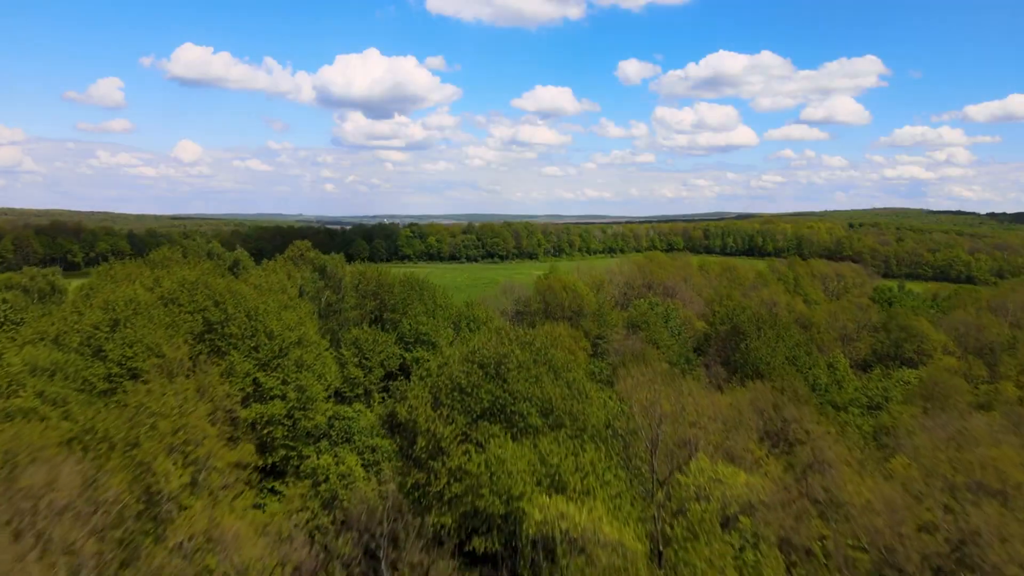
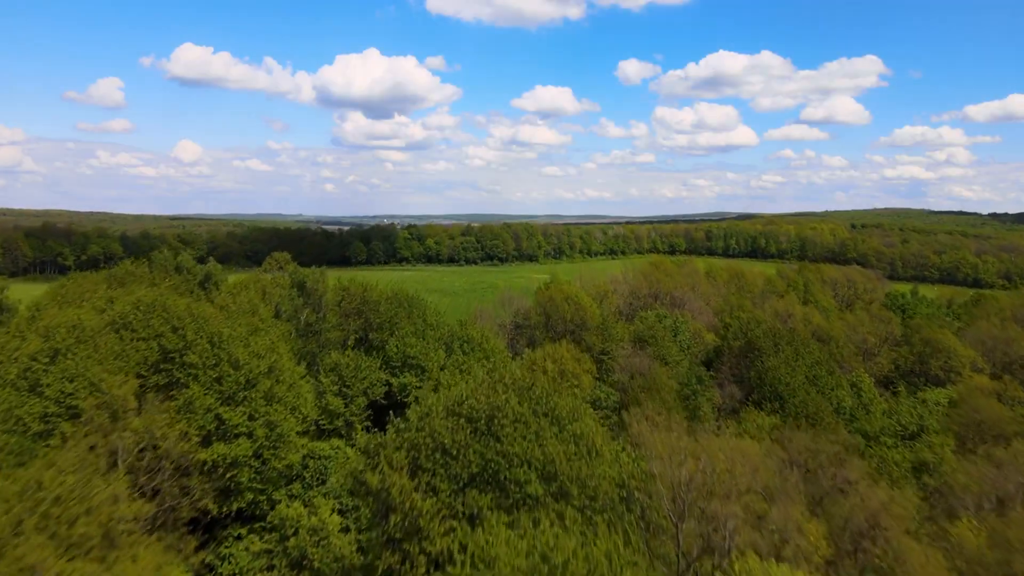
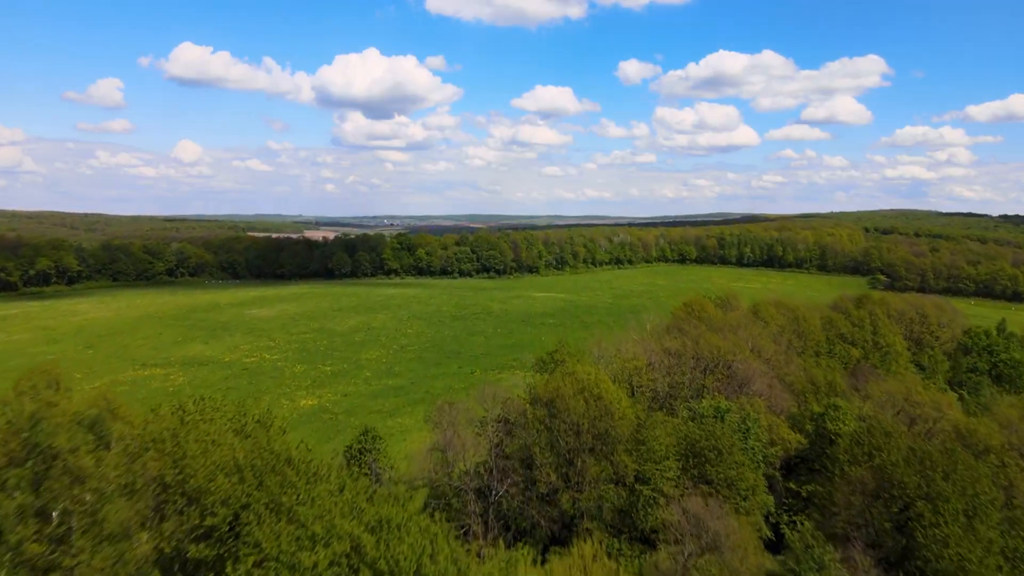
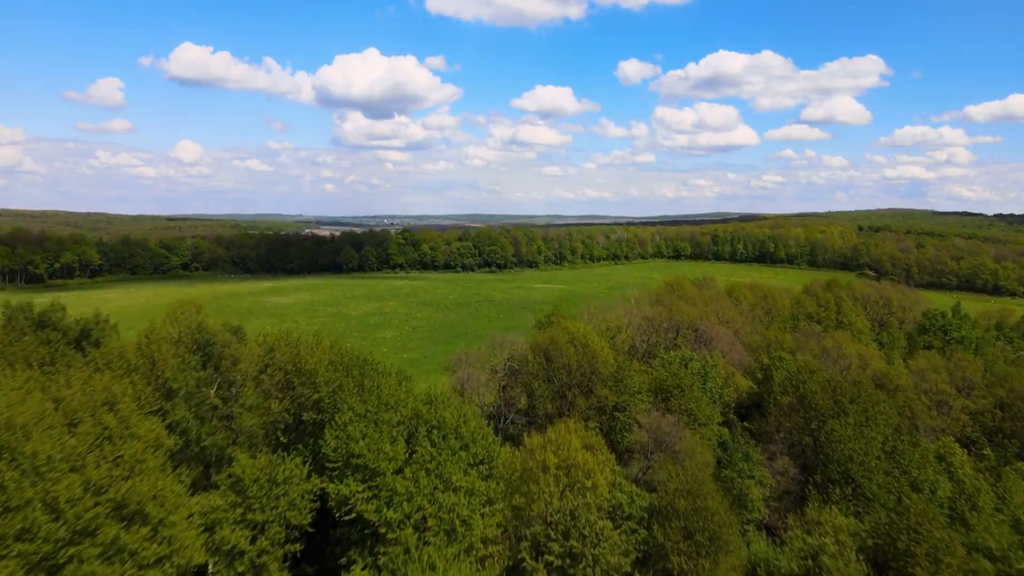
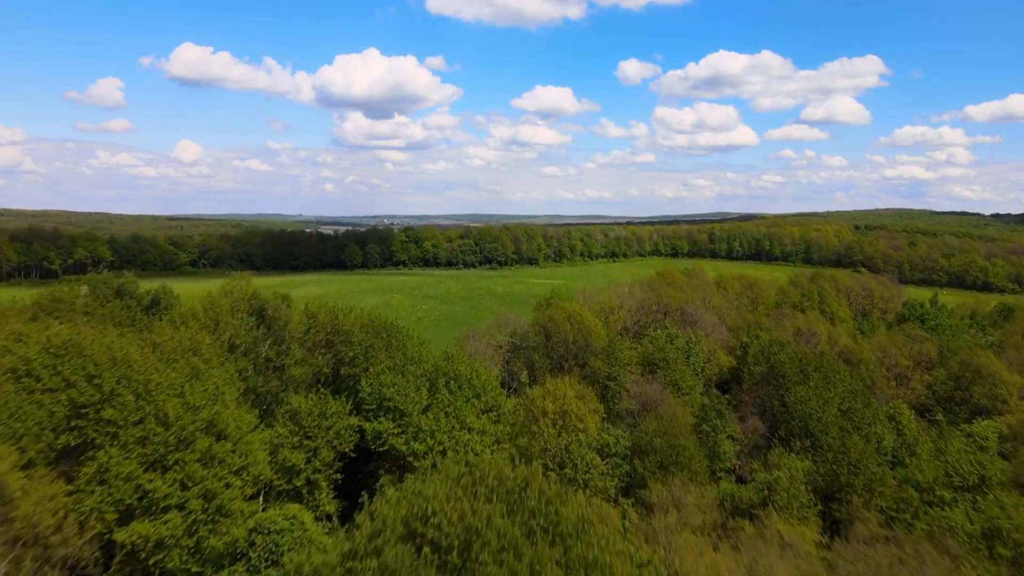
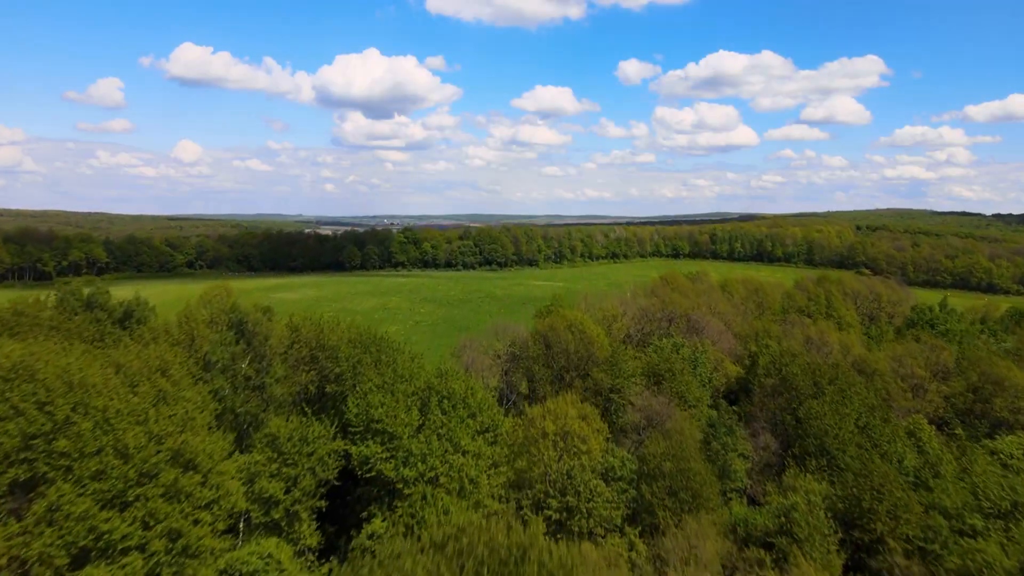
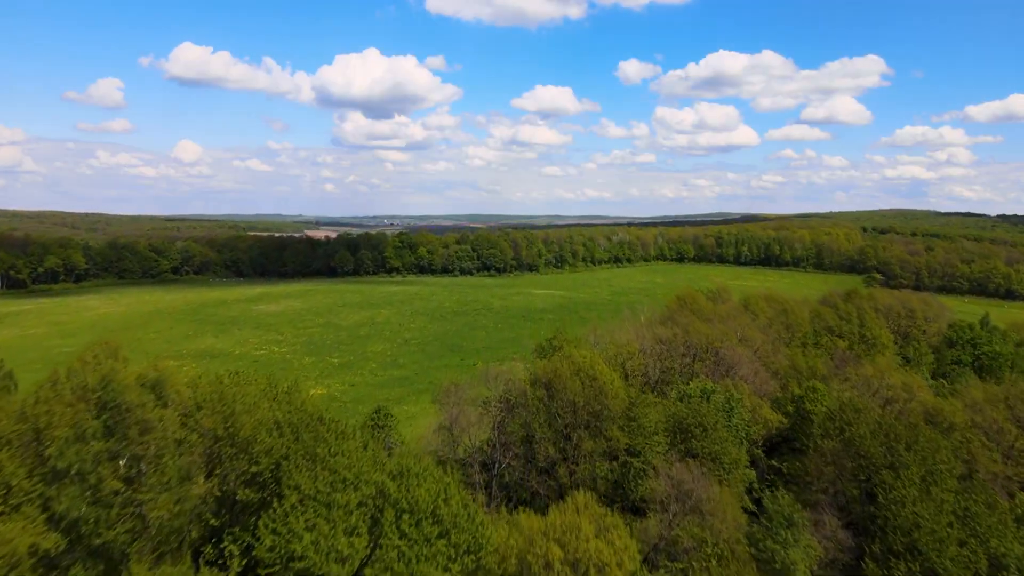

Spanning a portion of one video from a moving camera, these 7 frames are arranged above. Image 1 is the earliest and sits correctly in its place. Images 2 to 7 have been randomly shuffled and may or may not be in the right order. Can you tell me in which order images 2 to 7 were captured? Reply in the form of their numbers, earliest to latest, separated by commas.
2, 5, 6, 4, 7, 3
